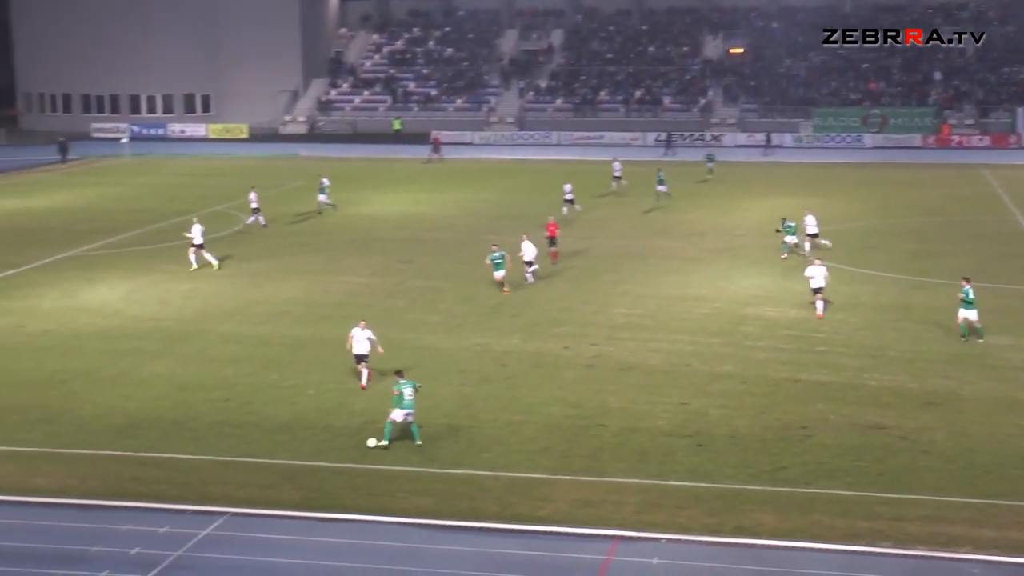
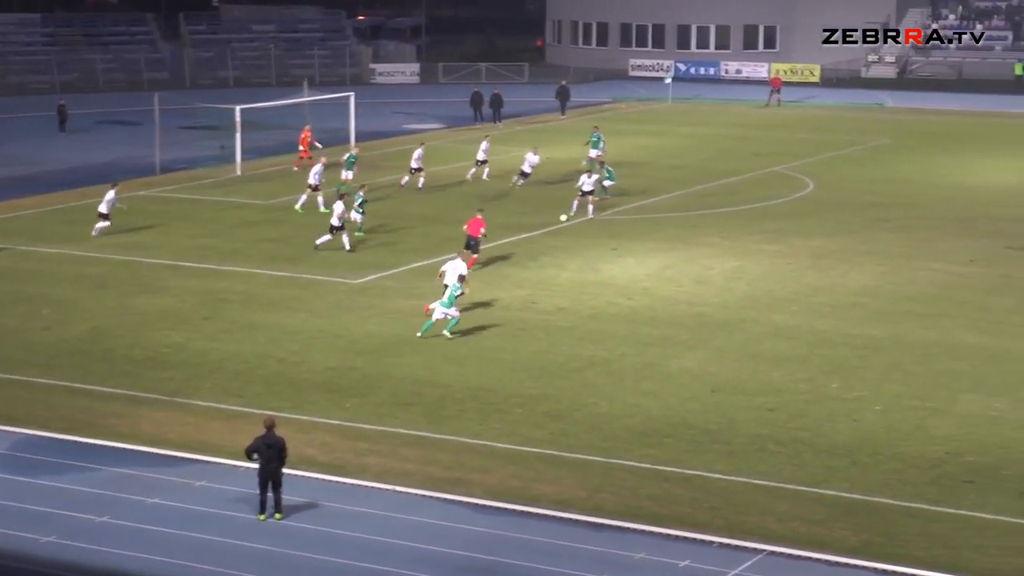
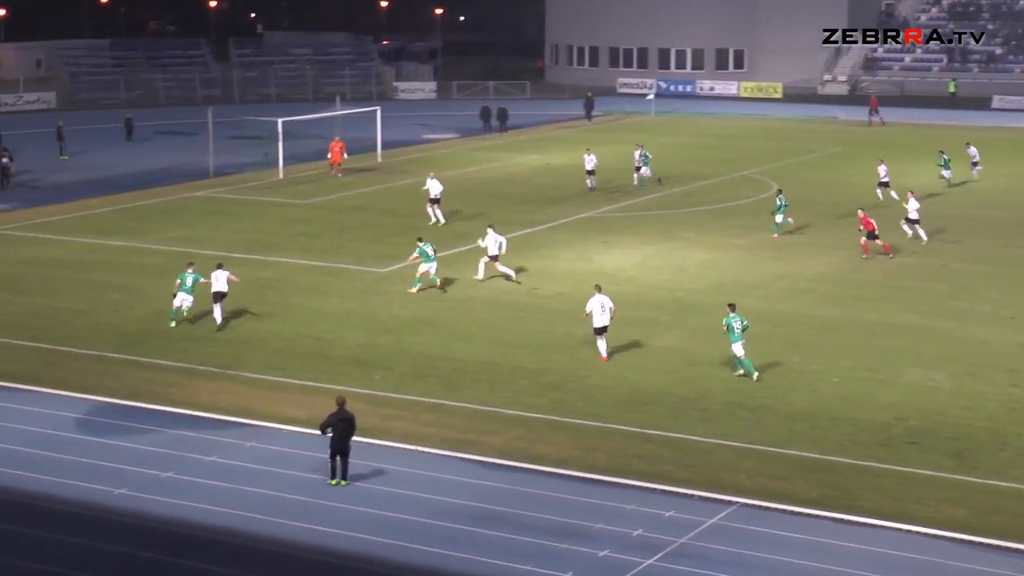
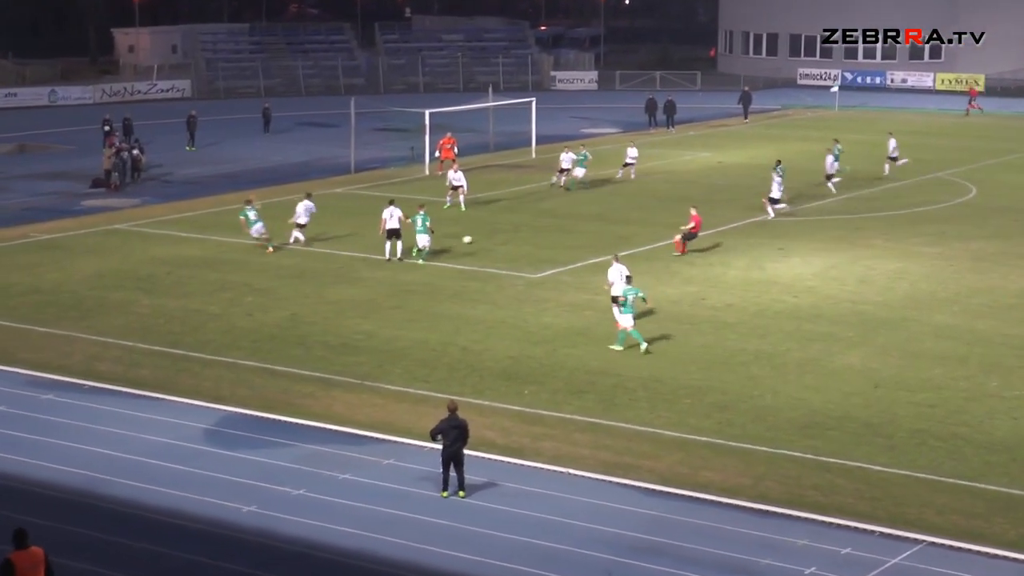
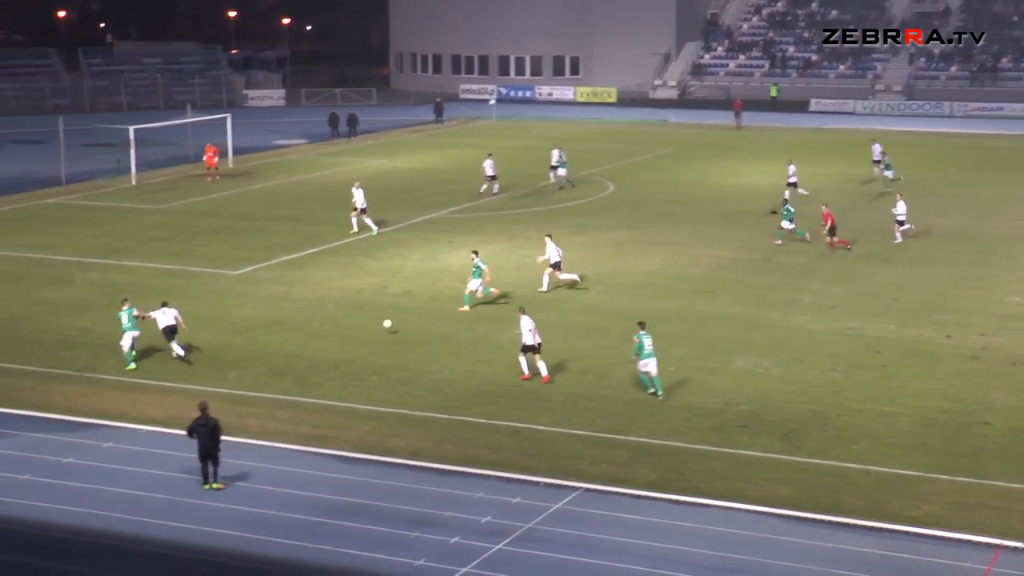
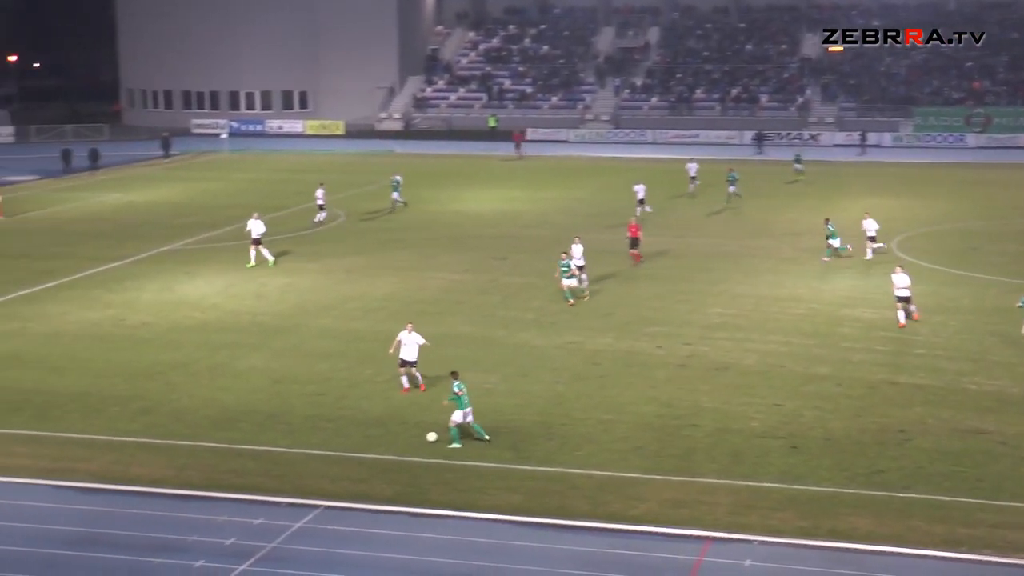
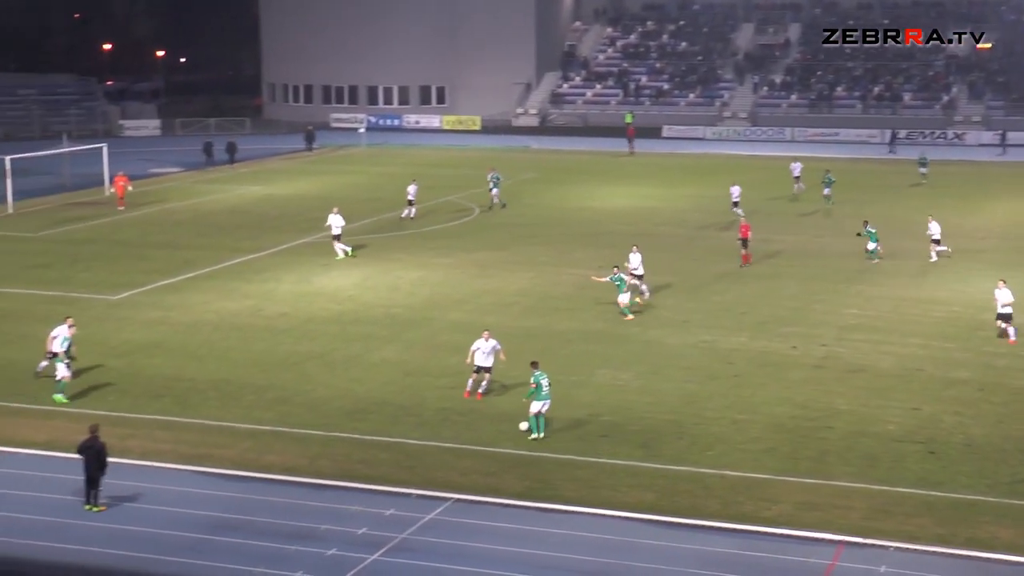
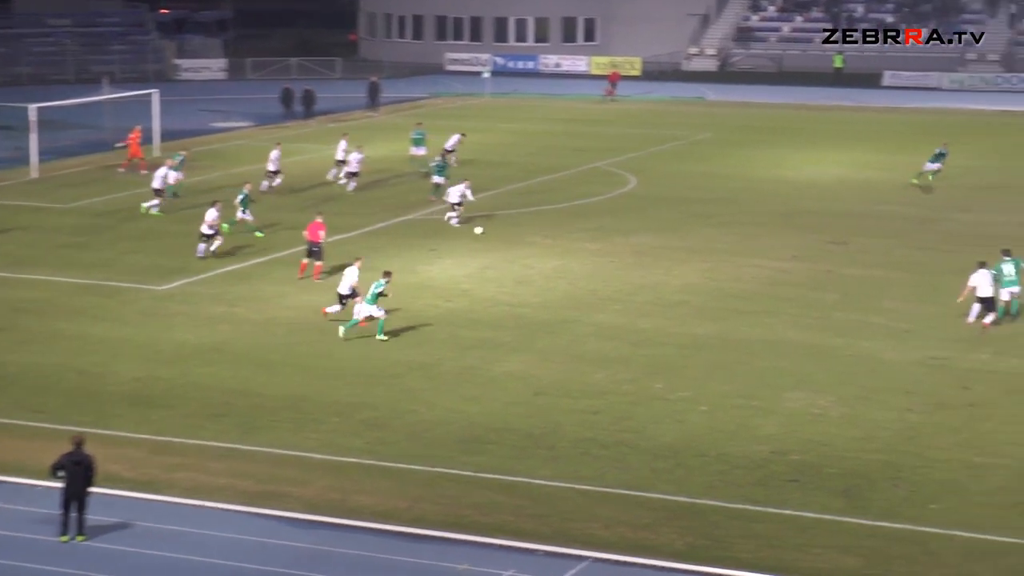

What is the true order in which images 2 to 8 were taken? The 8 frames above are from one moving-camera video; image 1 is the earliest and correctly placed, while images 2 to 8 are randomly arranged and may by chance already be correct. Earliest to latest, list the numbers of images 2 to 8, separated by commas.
6, 7, 5, 3, 4, 2, 8
